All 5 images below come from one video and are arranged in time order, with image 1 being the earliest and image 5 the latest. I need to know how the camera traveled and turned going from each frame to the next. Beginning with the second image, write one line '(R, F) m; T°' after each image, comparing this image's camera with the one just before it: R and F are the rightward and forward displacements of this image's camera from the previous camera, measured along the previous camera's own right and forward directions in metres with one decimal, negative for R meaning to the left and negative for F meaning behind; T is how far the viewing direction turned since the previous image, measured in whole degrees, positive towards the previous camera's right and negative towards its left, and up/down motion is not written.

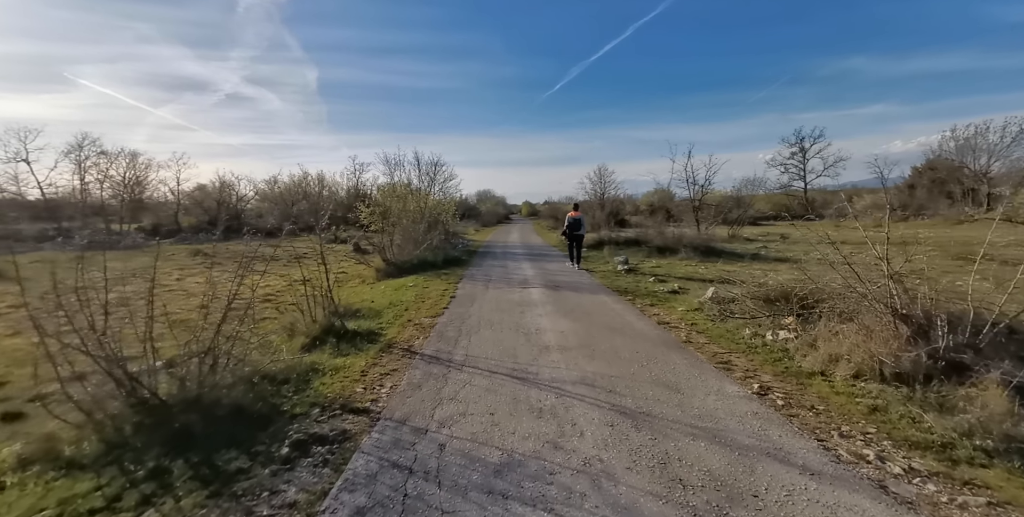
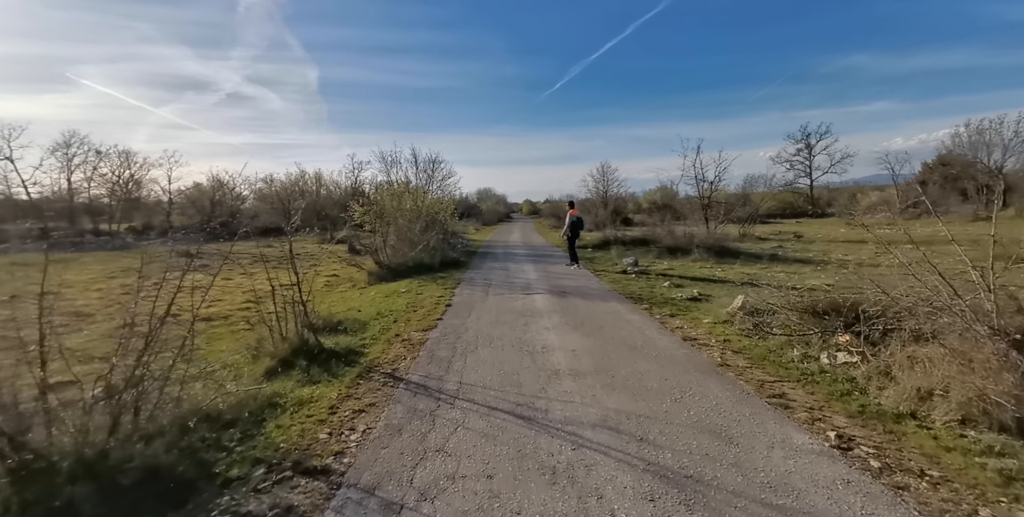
(0.0, +0.9) m; 0°
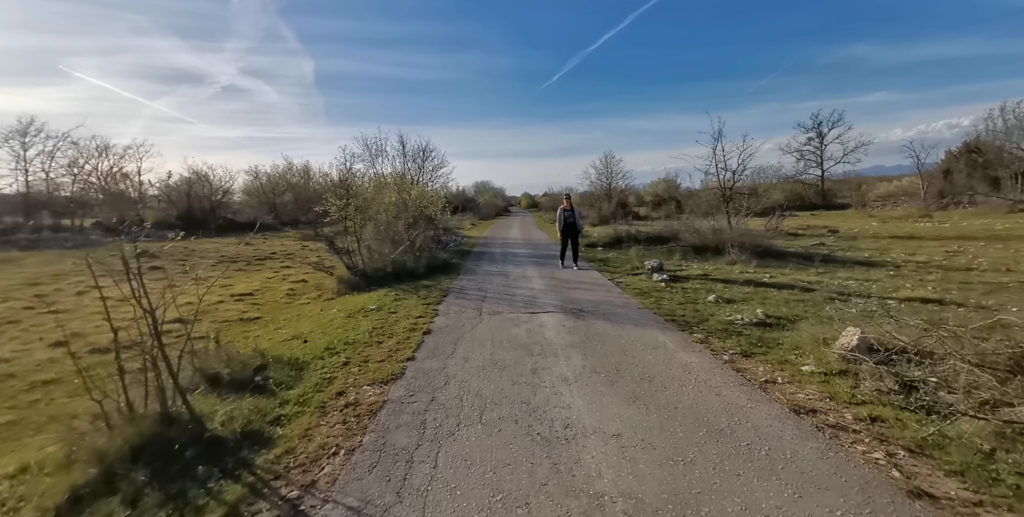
(0.0, +2.2) m; 0°
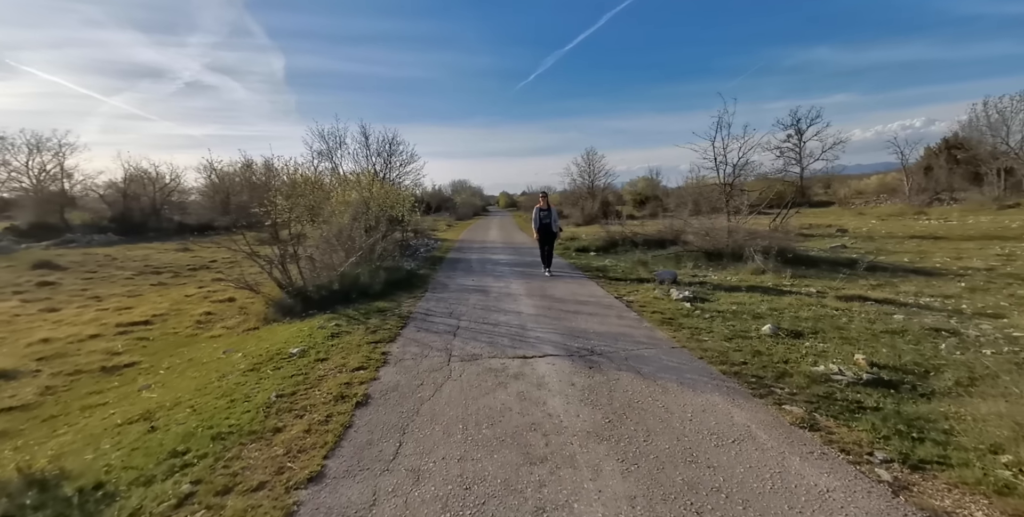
(0.0, +2.3) m; +3°
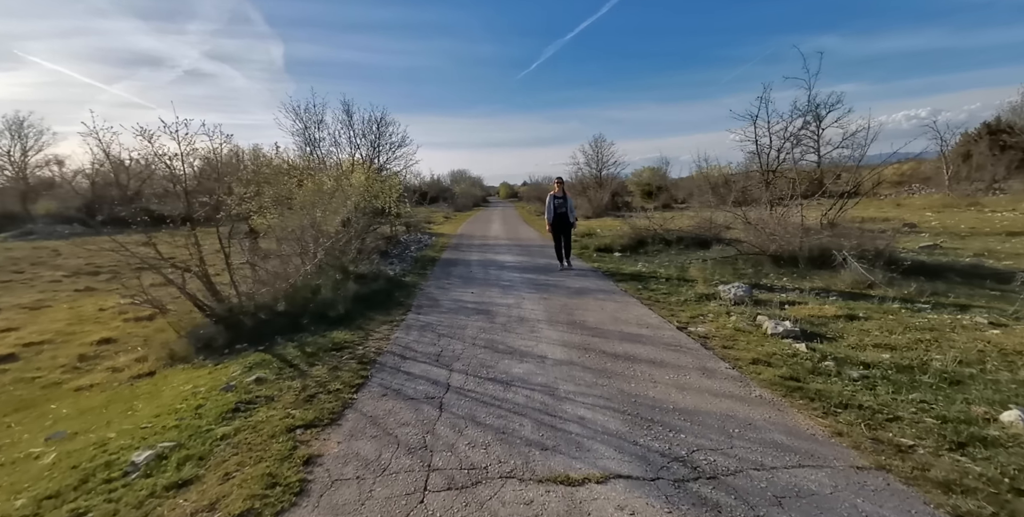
(-0.2, +2.6) m; 0°
